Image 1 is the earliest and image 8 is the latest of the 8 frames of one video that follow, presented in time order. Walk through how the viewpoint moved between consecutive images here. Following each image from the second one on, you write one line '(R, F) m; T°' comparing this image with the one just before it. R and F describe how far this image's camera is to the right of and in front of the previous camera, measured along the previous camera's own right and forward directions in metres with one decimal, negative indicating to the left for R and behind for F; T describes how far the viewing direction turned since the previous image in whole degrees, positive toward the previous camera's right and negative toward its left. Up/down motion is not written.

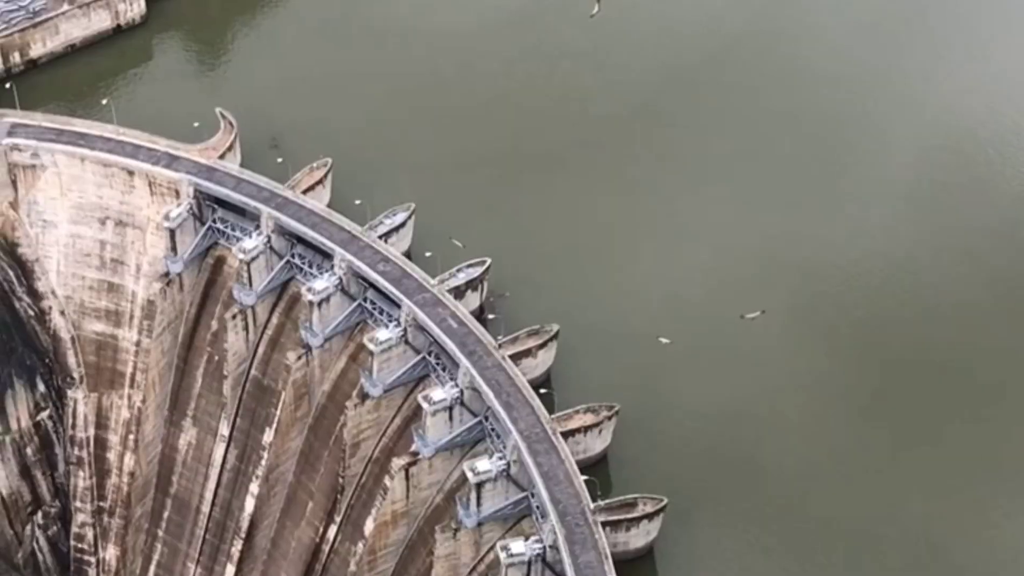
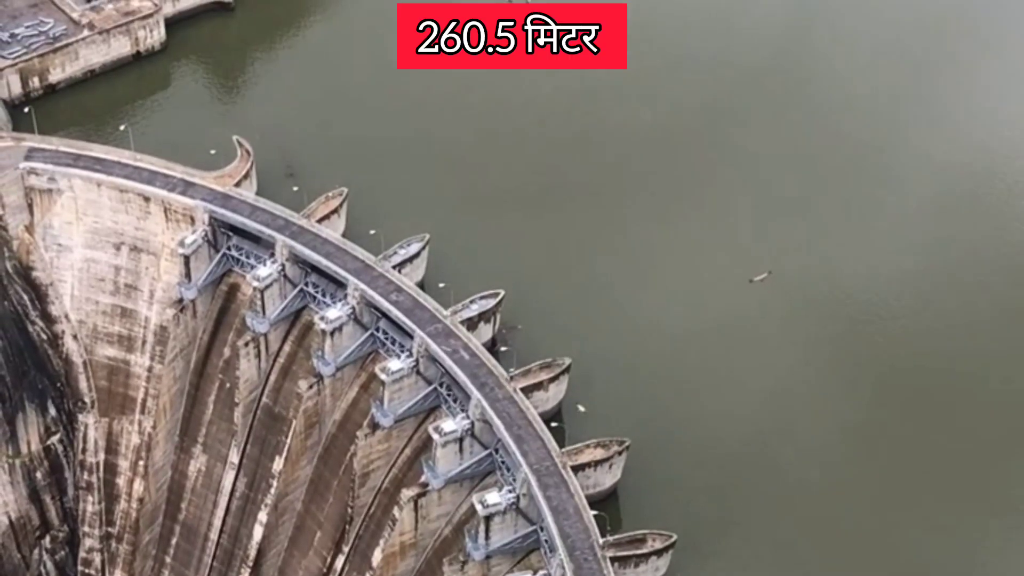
(0.0, 0.0) m; 0°
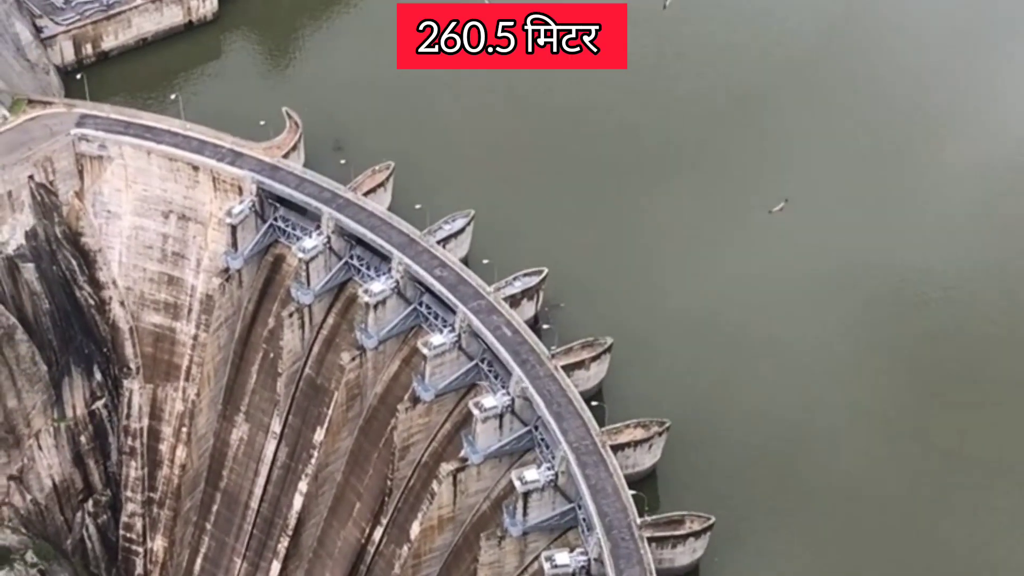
(+0.8, 0.0) m; -2°
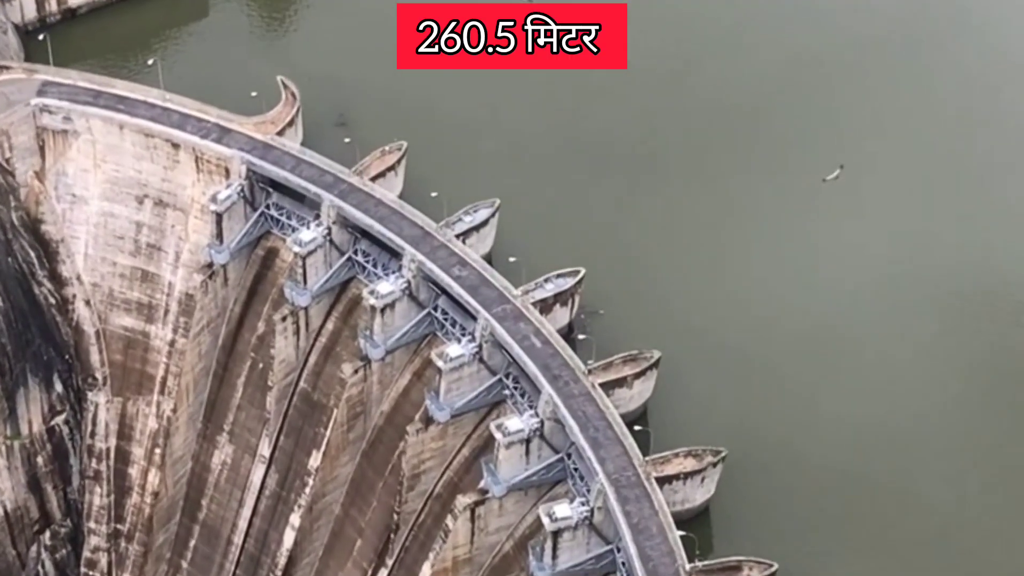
(0.0, +7.6) m; -1°
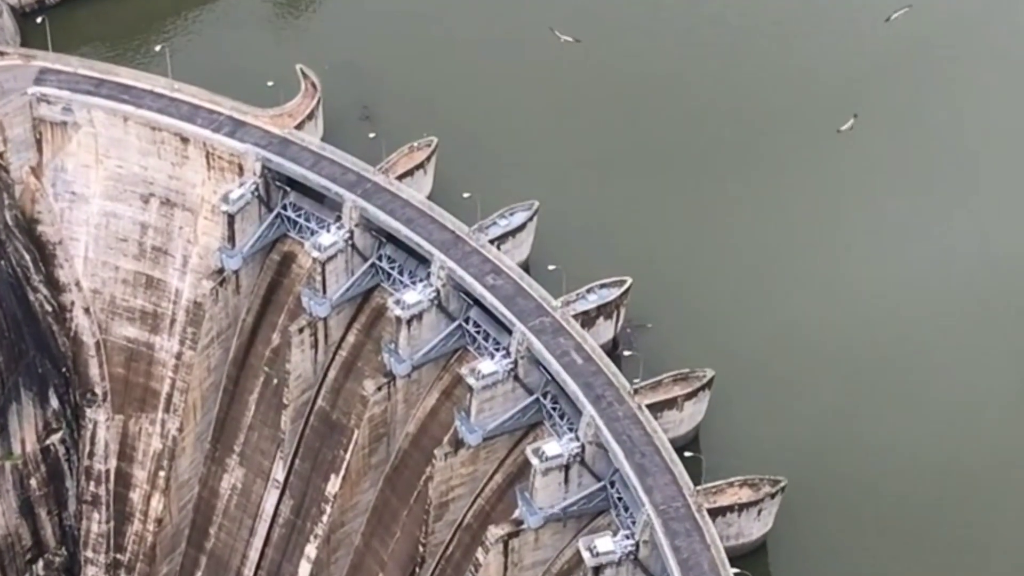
(-0.1, +4.0) m; -1°
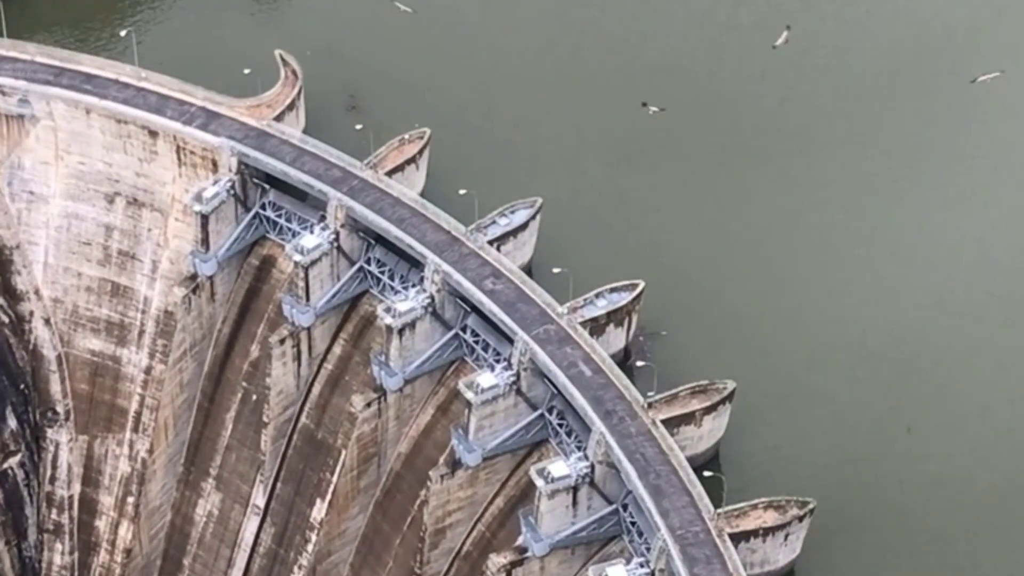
(-0.4, +3.5) m; +1°
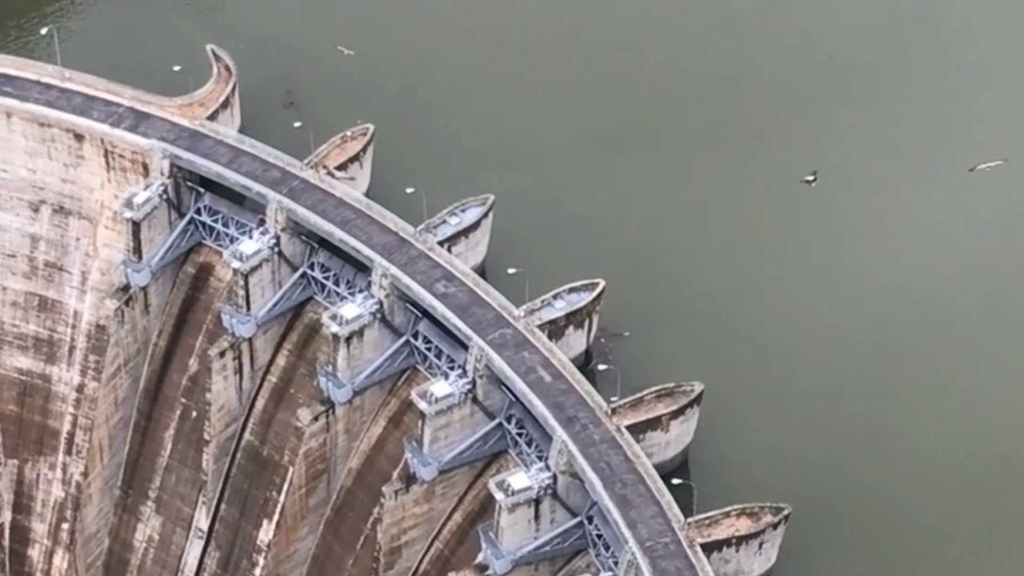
(-0.1, +2.0) m; +2°
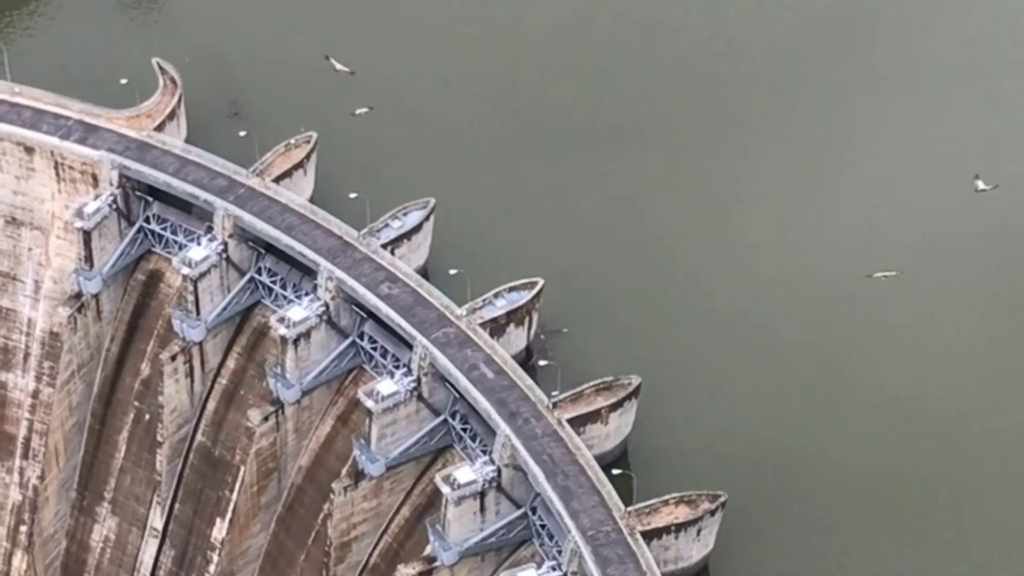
(+0.2, -1.2) m; +1°
